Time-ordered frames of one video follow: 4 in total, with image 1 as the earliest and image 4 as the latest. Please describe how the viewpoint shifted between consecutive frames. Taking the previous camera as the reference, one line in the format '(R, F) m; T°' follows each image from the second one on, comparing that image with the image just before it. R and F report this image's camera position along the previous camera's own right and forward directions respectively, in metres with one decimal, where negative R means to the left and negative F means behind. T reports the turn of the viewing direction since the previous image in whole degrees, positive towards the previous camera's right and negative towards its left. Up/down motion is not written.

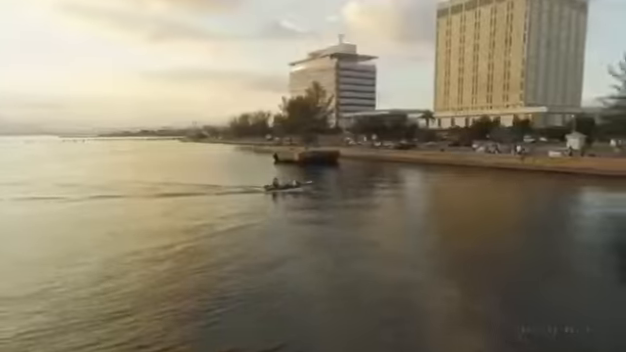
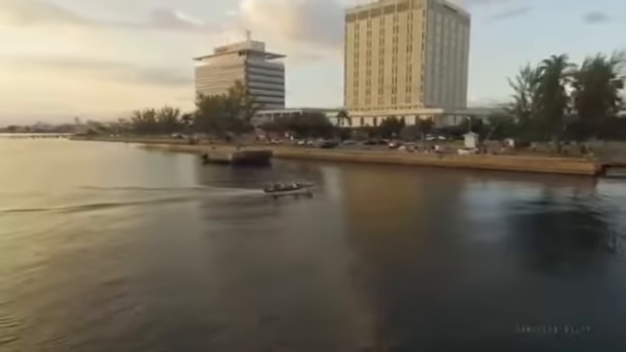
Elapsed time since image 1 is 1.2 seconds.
(-4.0, -1.2) m; +14°
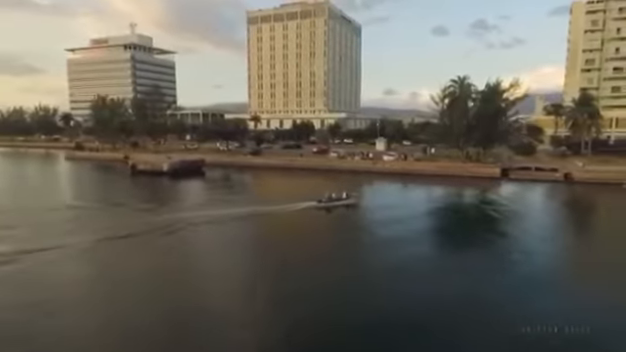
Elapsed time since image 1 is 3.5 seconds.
(-7.5, -0.9) m; +18°
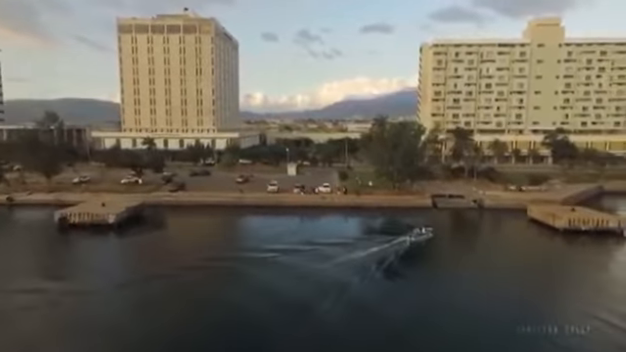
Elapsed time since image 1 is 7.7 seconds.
(-14.8, +2.0) m; +26°
